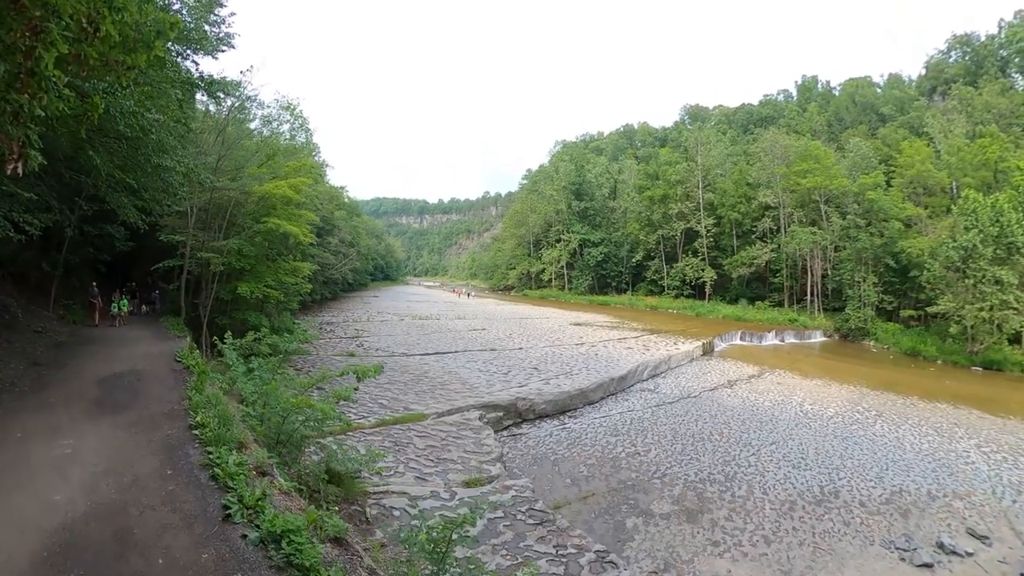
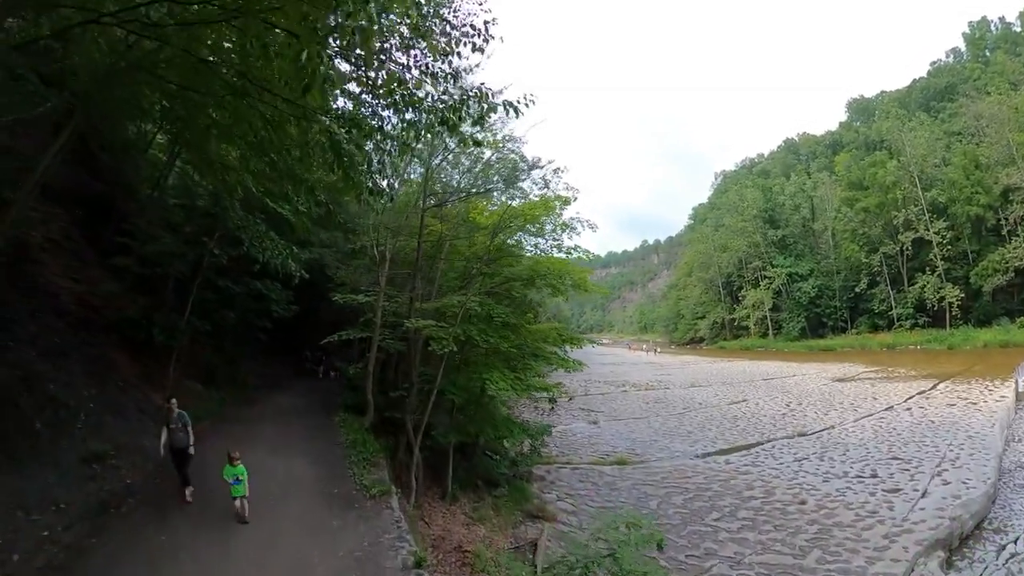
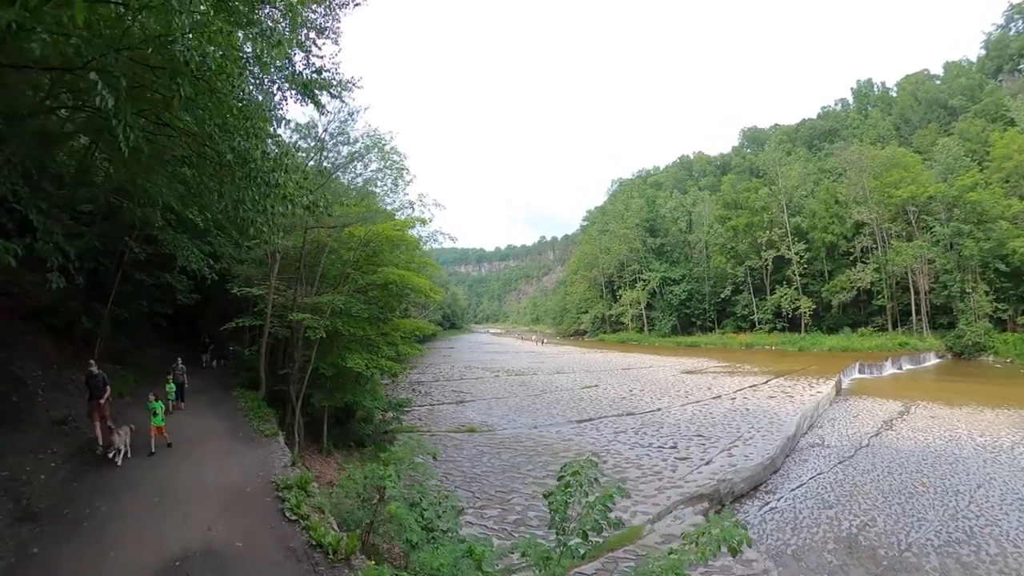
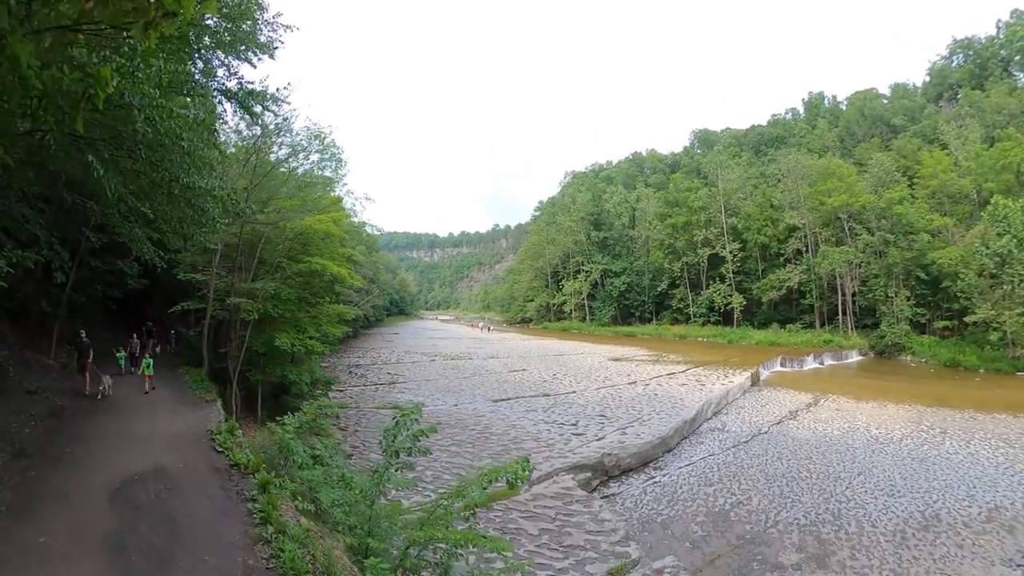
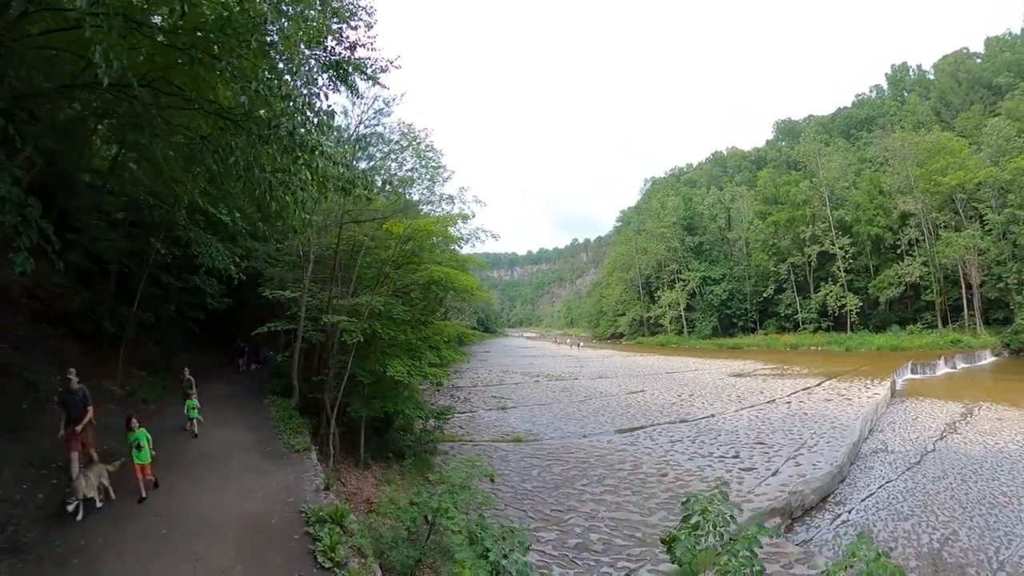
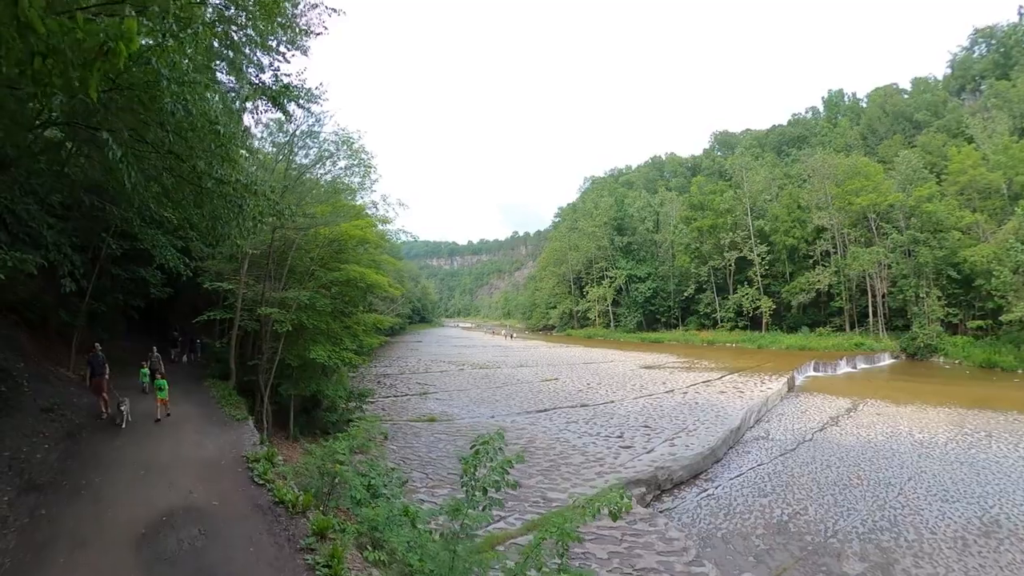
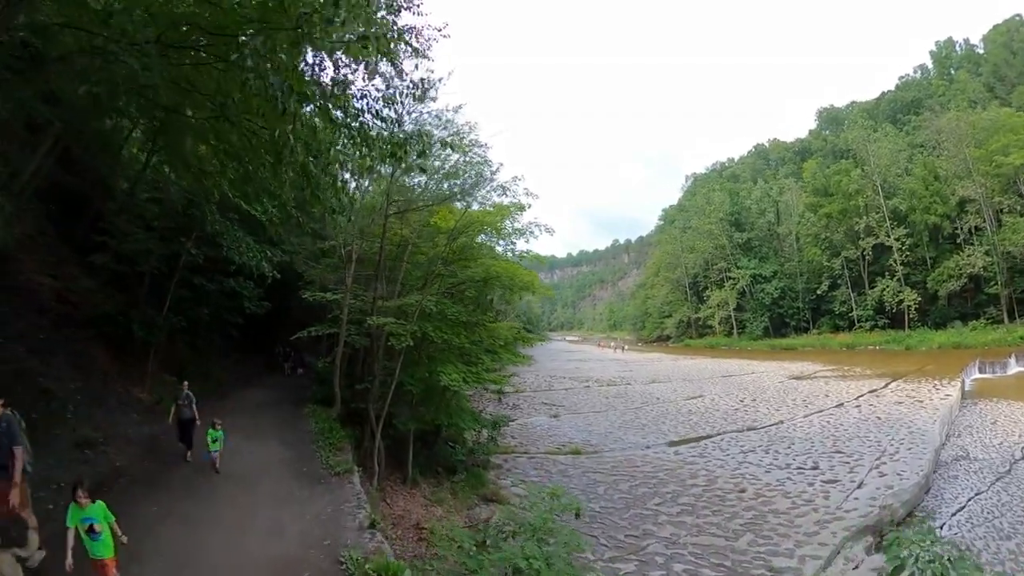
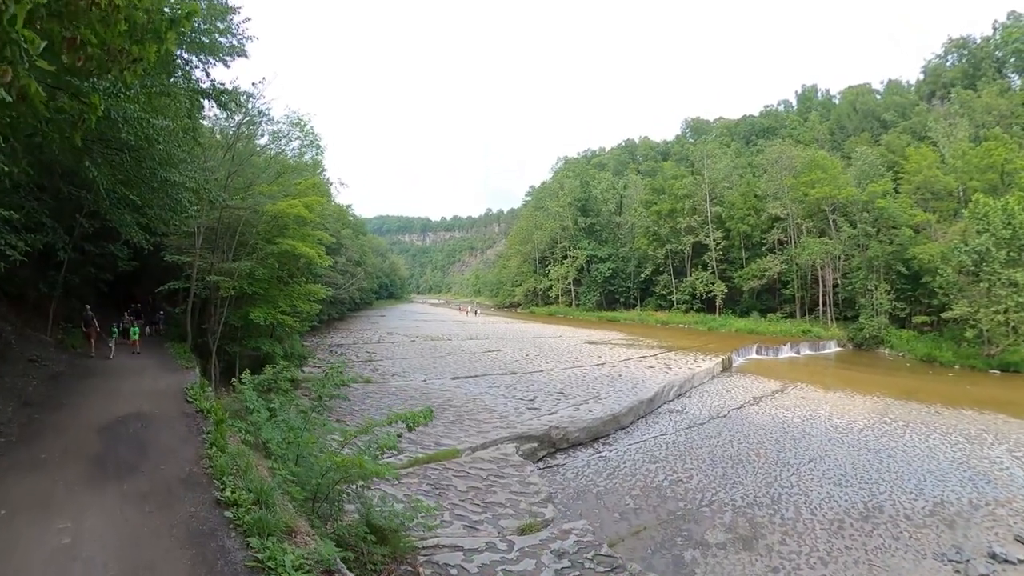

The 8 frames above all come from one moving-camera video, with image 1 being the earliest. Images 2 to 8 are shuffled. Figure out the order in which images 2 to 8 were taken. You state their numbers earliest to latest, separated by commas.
8, 4, 6, 3, 5, 7, 2
